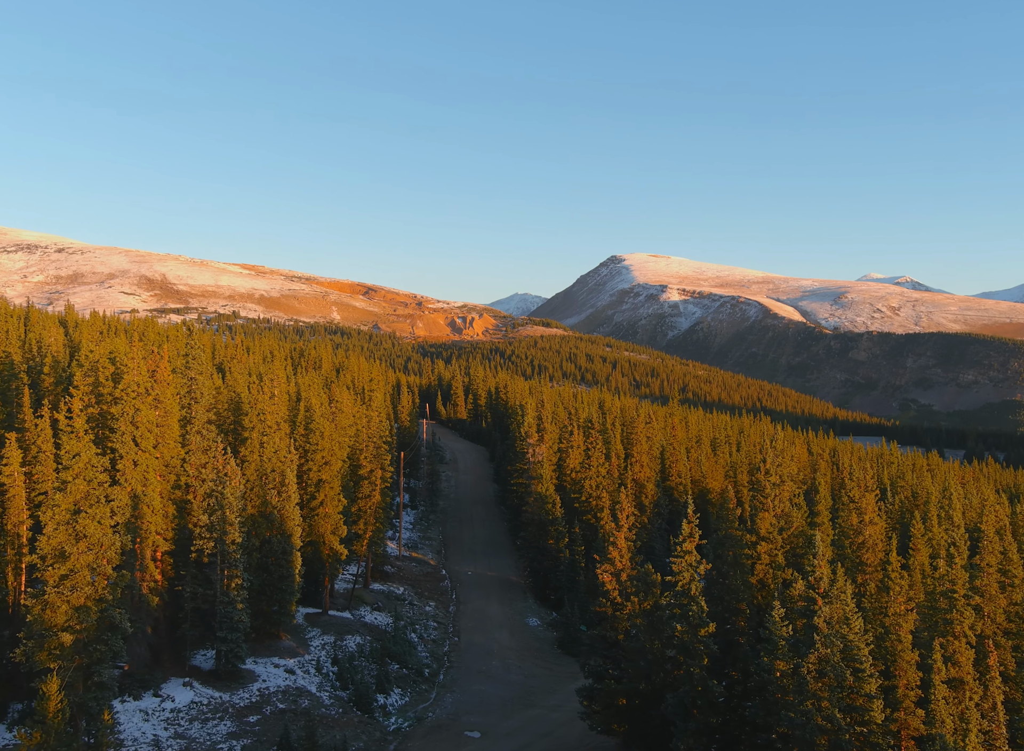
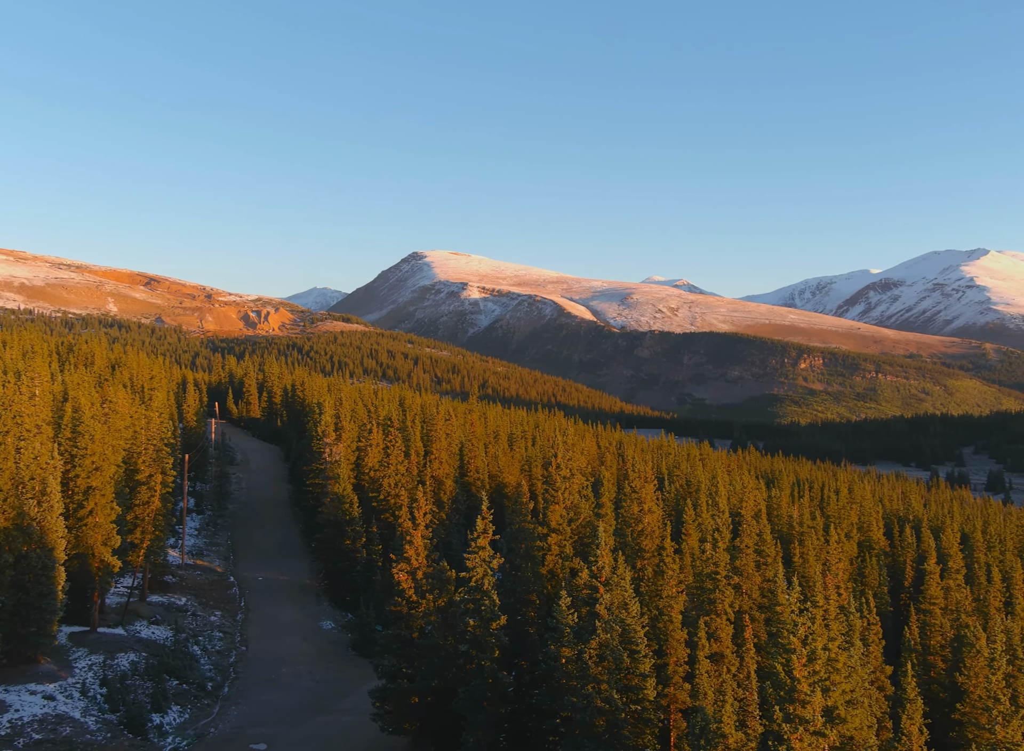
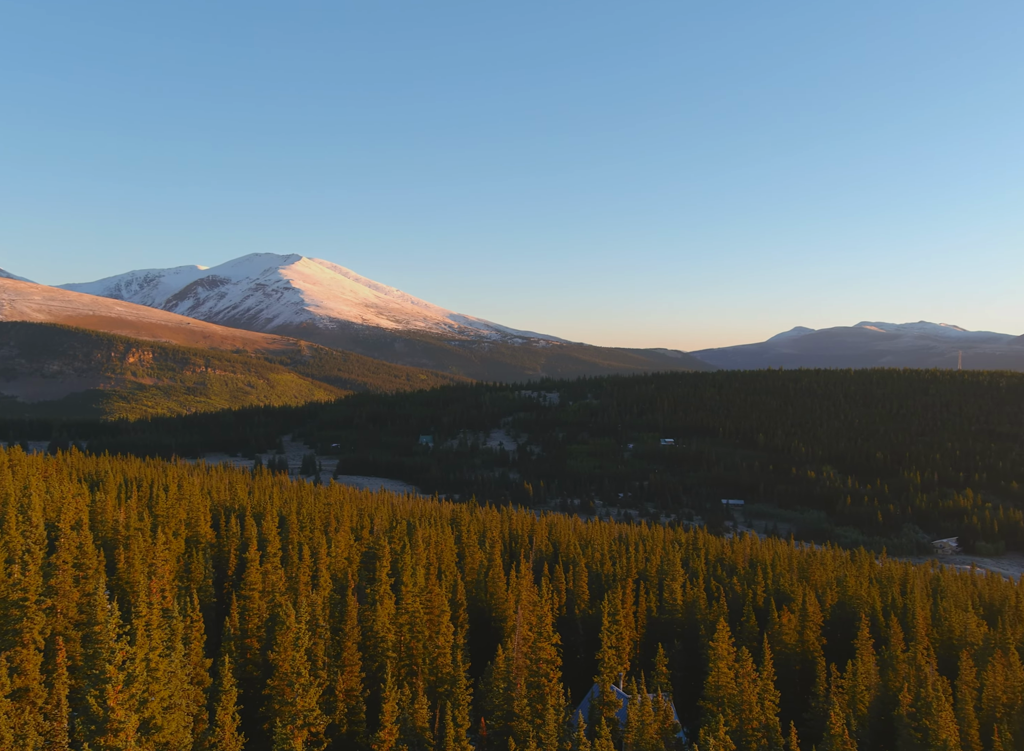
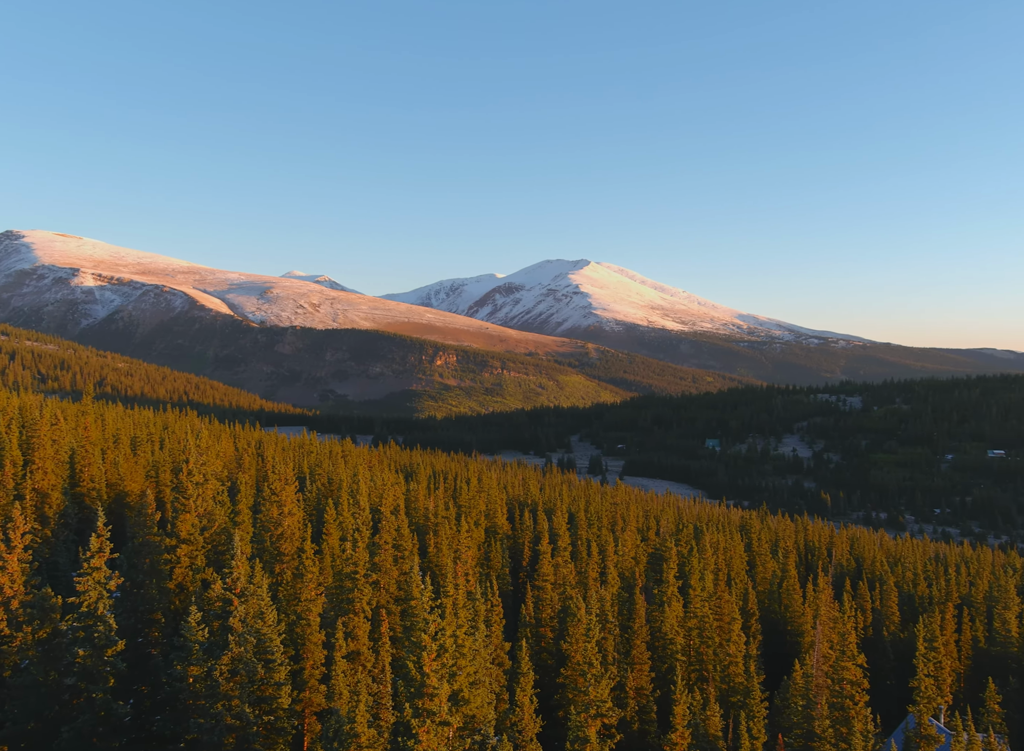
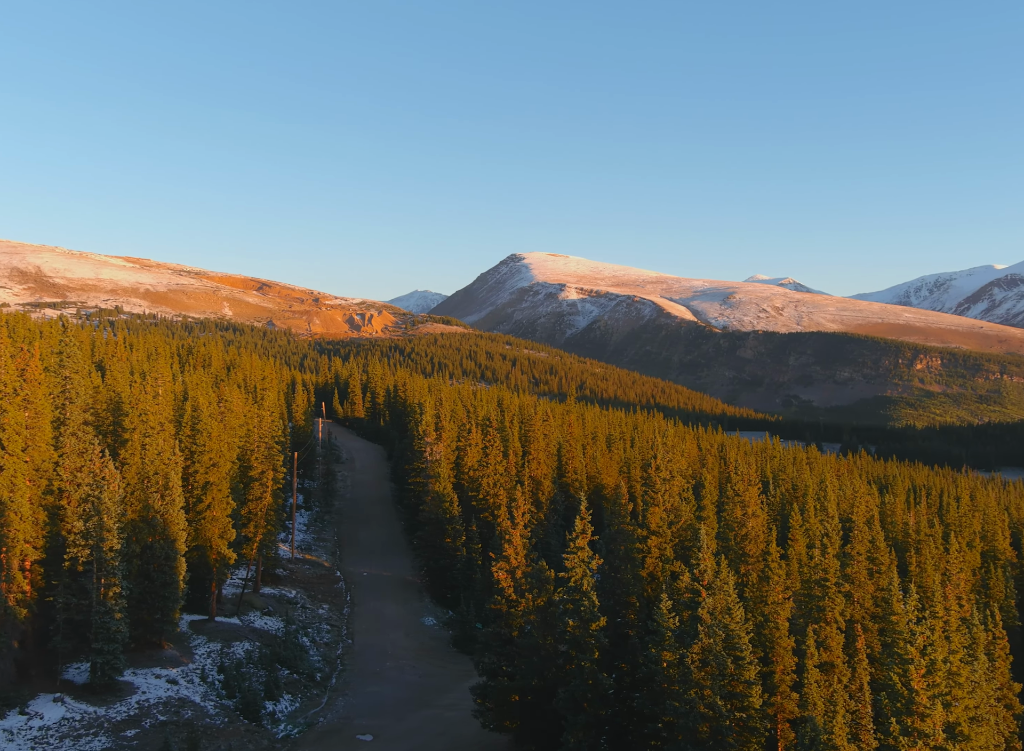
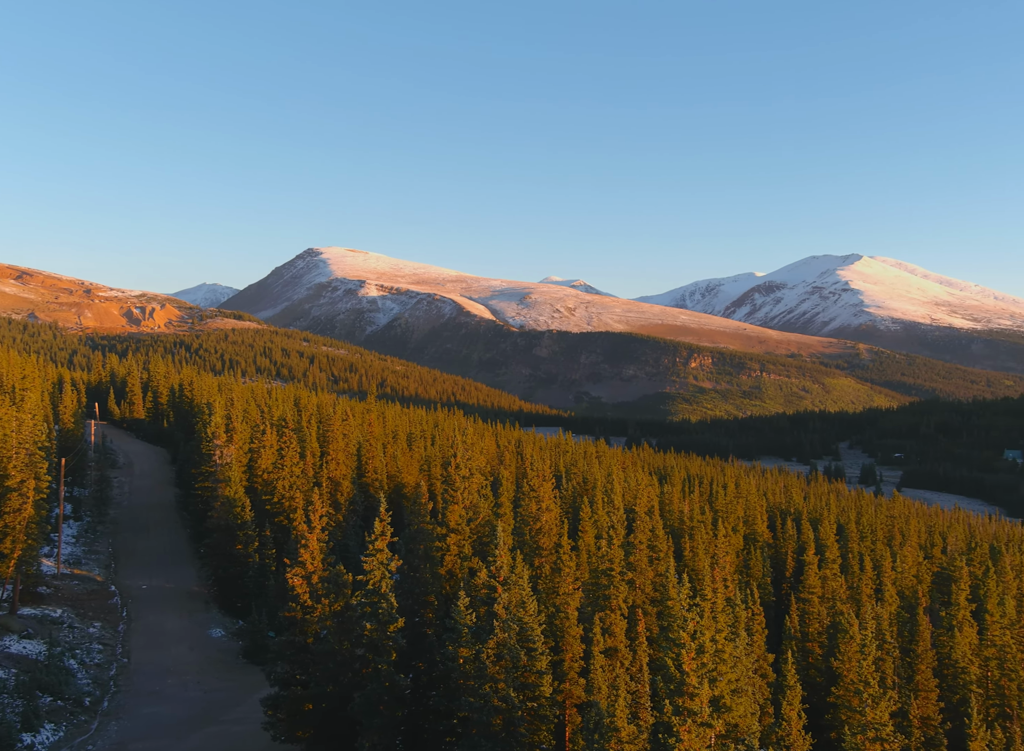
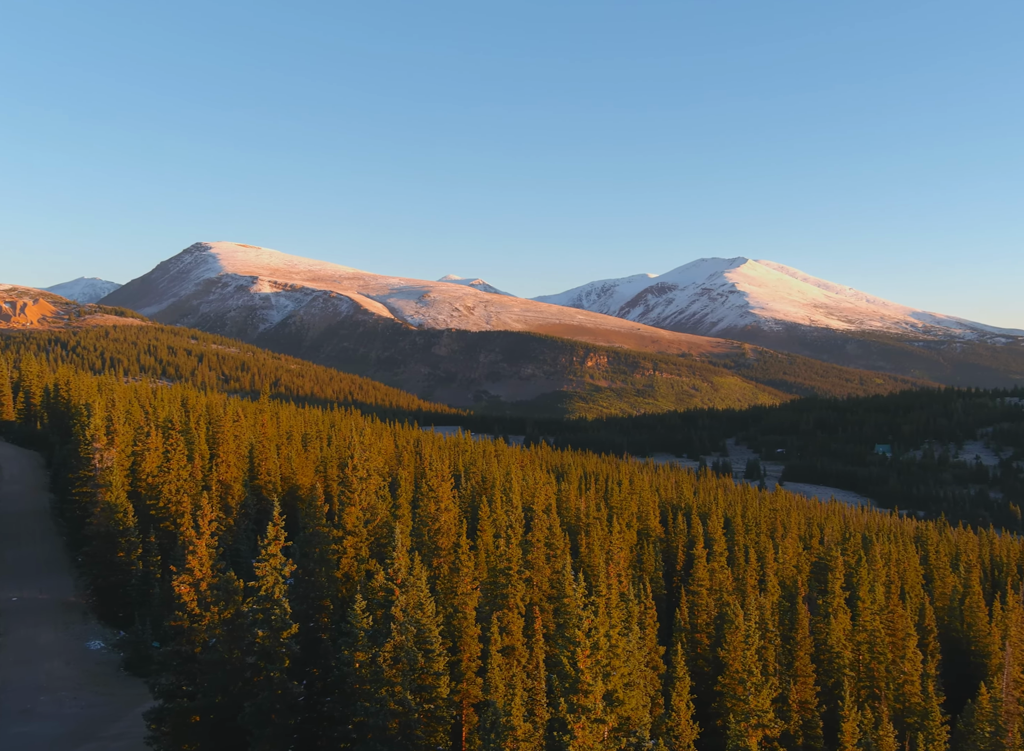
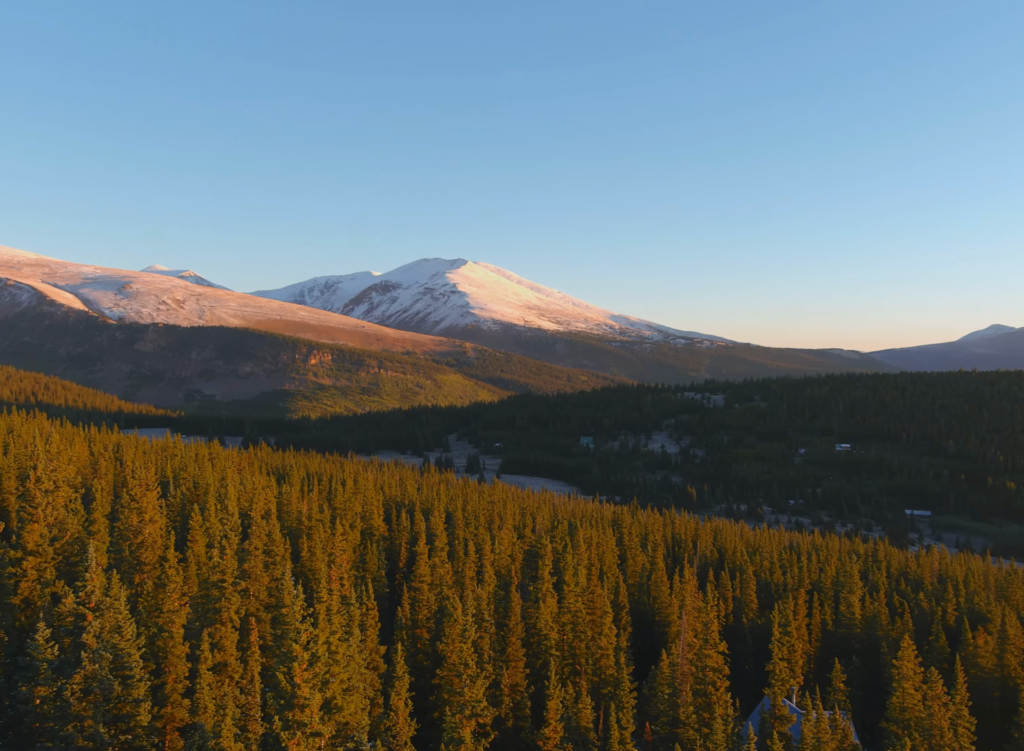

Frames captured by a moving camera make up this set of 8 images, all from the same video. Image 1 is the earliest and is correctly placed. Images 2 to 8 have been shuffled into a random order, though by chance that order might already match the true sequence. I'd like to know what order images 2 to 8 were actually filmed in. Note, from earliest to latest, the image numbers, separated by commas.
5, 2, 6, 7, 4, 8, 3
